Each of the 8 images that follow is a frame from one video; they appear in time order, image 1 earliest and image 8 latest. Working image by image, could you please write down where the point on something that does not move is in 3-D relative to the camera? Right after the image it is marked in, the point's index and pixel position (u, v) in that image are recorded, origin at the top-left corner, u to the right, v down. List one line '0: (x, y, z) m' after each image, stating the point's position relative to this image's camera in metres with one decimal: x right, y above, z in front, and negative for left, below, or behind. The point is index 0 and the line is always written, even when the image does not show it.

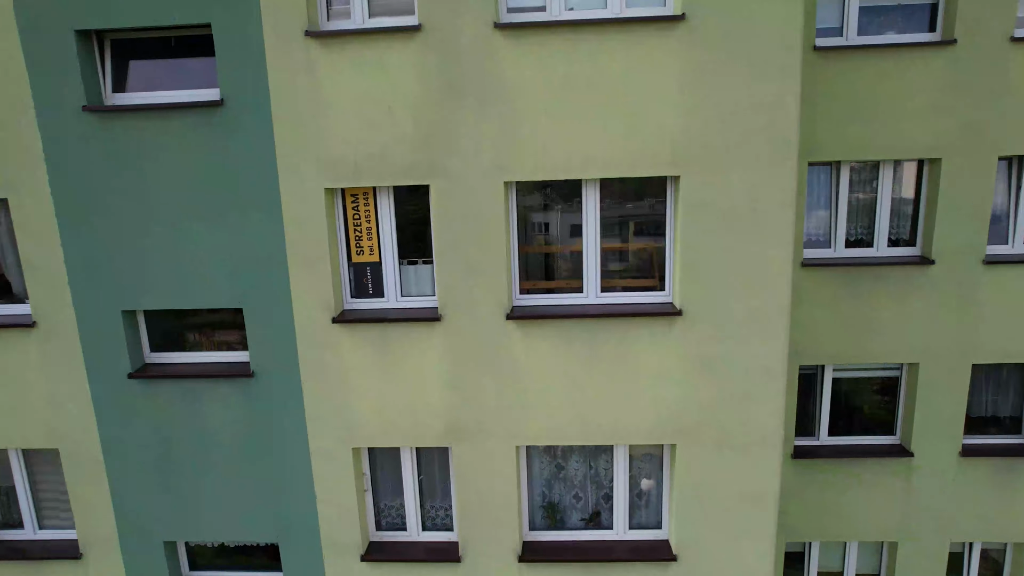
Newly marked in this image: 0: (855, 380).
0: (+9.1, -2.4, +7.4) m
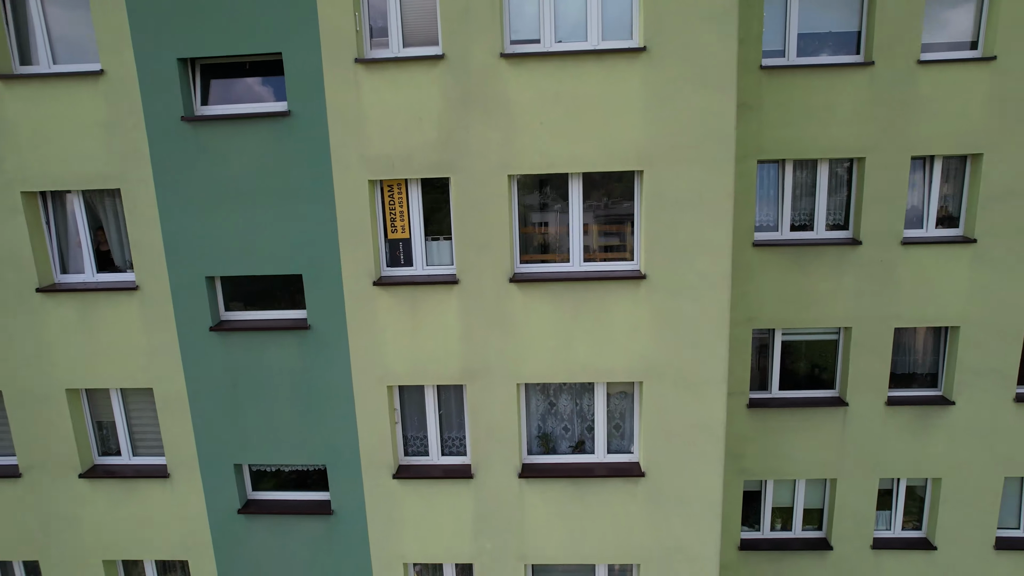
0: (+9.2, -1.7, +8.9) m
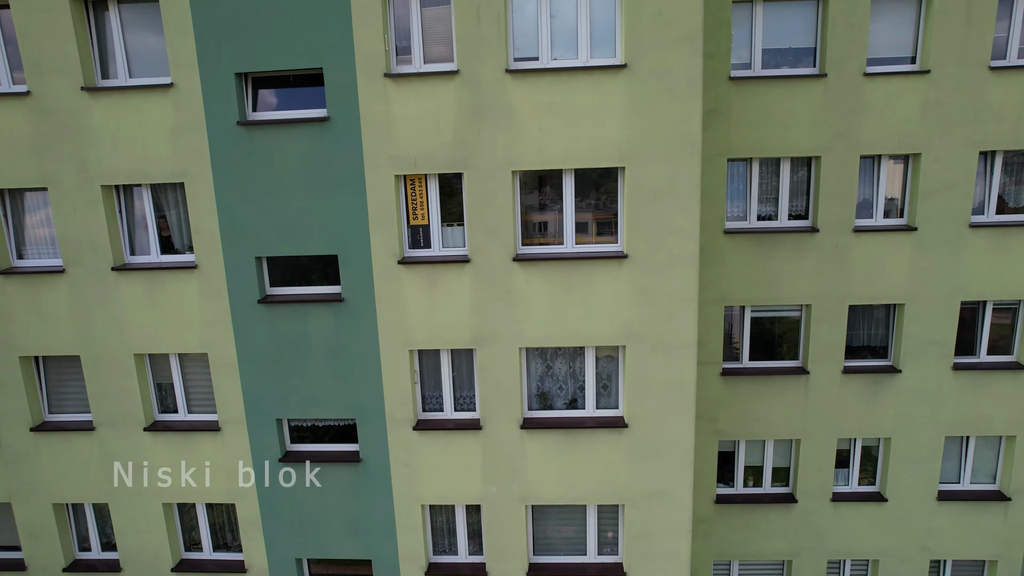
0: (+9.3, -1.1, +10.2) m
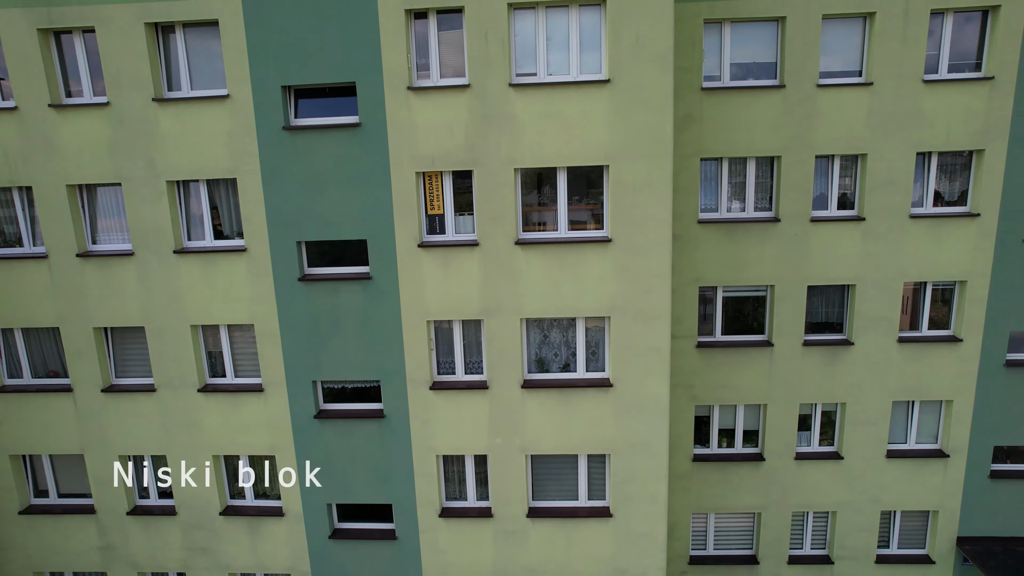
0: (+9.3, -0.4, +11.6) m
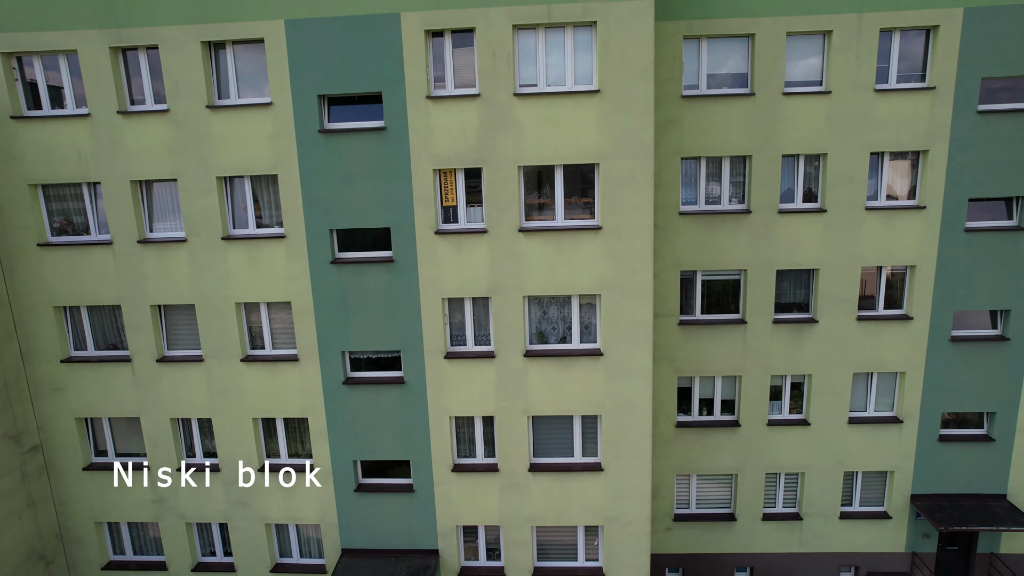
0: (+9.5, +0.3, +13.1) m
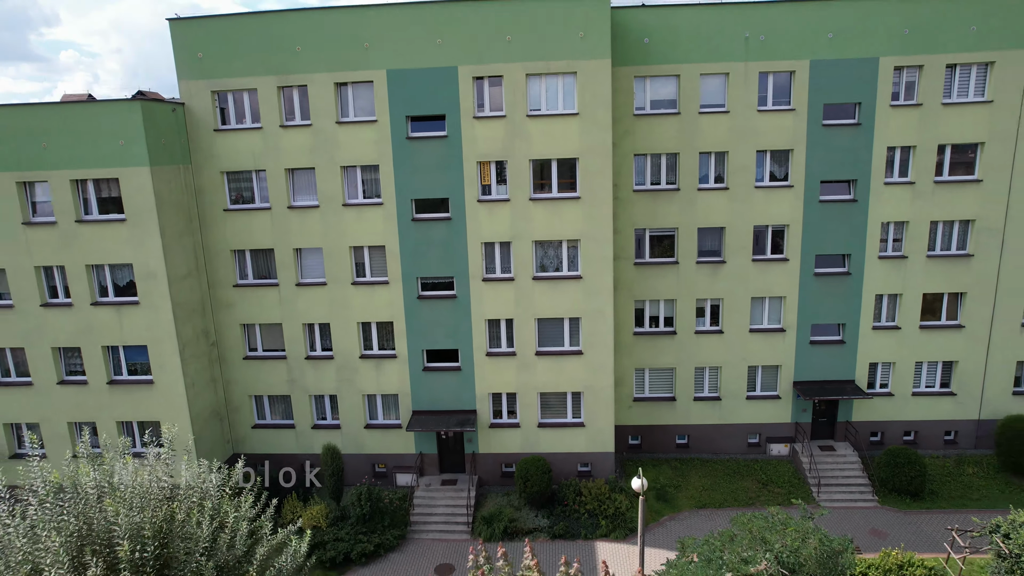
0: (+10.3, +3.6, +19.8) m
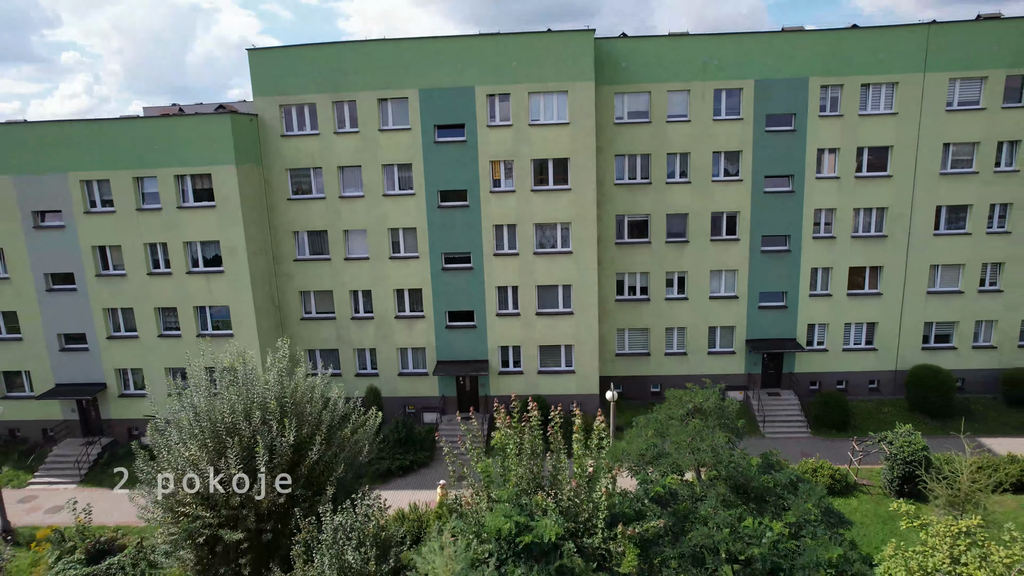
0: (+10.7, +5.7, +24.5) m
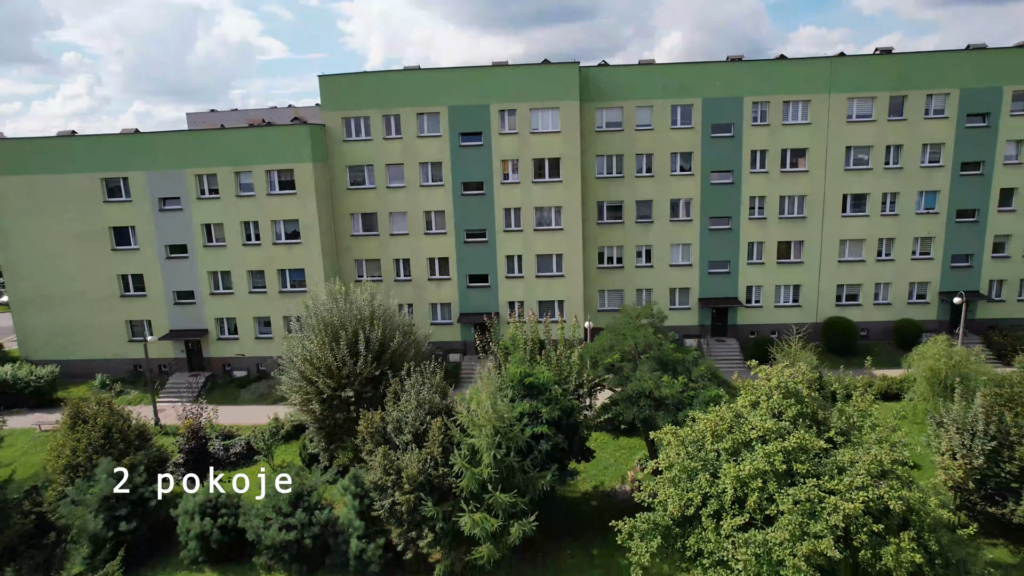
0: (+11.3, +9.0, +31.6) m
